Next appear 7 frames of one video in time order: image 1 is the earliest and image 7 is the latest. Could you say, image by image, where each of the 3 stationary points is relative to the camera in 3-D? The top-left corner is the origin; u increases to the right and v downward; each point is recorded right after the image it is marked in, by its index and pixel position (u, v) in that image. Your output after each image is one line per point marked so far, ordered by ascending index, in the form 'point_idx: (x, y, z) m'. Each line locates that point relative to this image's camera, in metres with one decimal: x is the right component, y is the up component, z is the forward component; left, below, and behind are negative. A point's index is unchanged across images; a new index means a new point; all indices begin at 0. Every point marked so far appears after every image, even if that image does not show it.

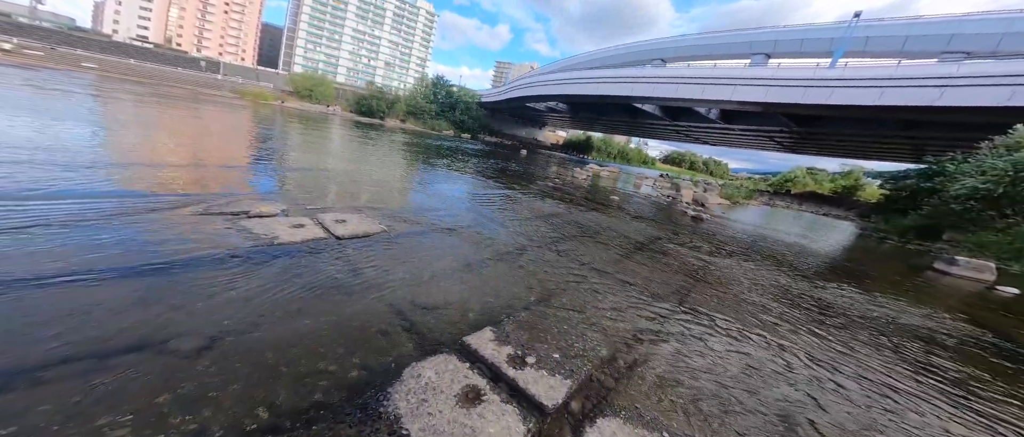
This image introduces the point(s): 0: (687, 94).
0: (+10.0, +7.1, +18.8) m
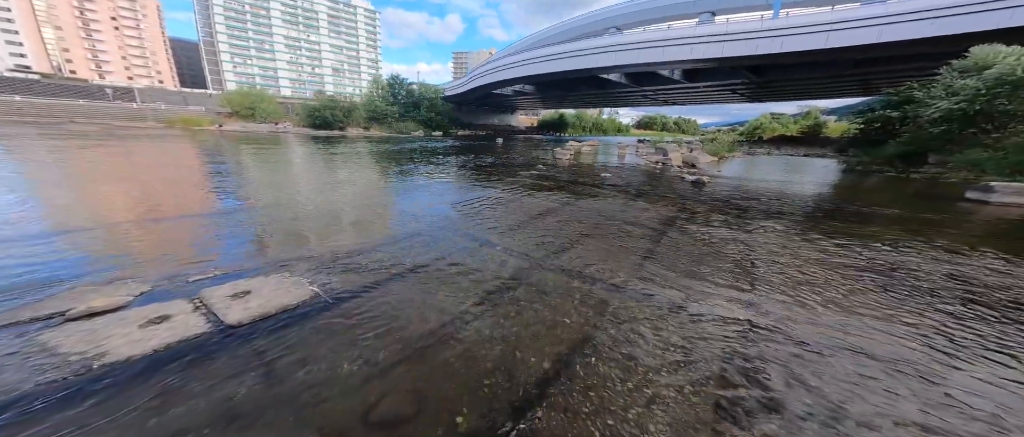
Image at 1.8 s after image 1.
0: (+7.8, +9.0, +18.1) m
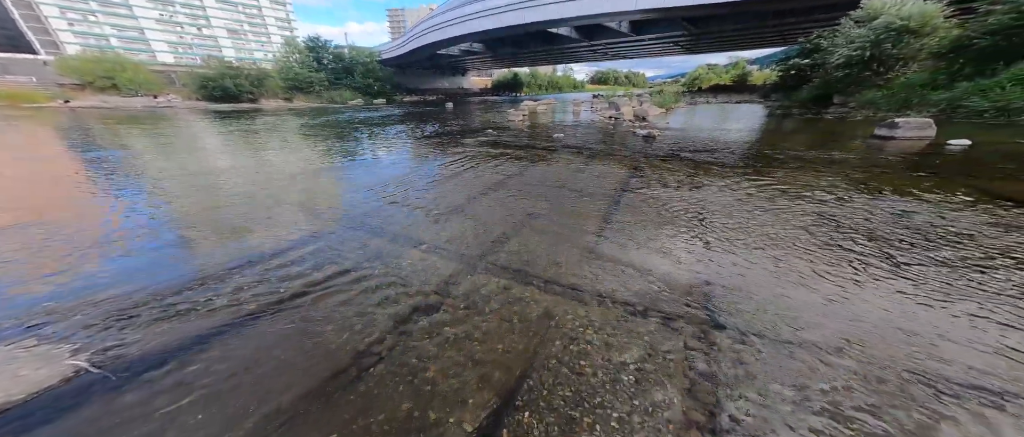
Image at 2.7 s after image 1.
0: (+4.6, +11.2, +17.3) m
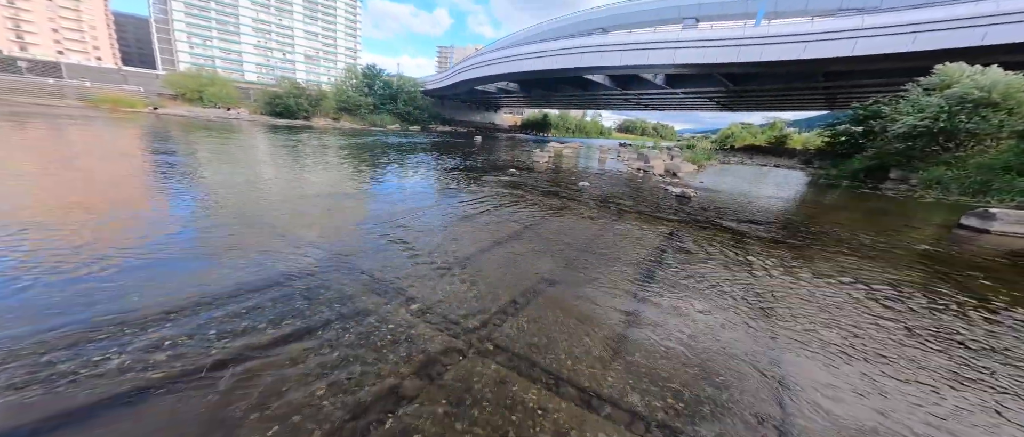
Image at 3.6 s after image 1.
0: (+6.7, +8.6, +17.6) m
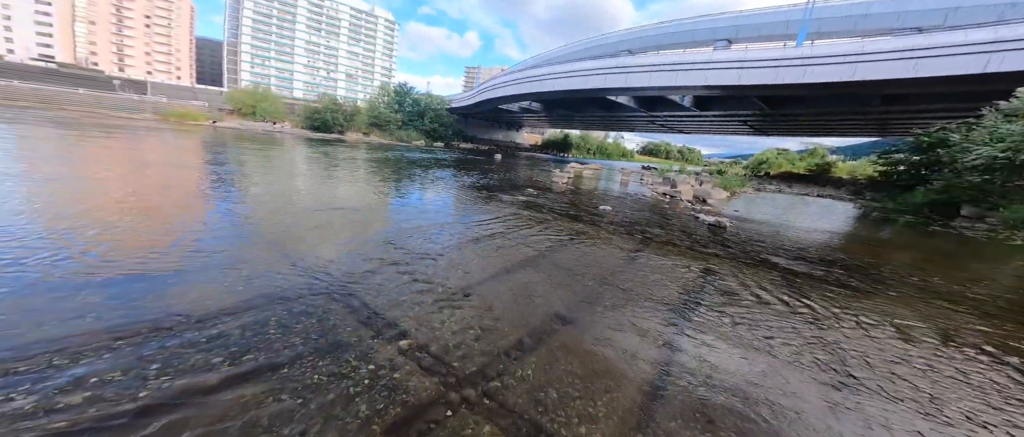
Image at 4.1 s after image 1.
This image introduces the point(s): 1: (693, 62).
0: (+7.9, +7.2, +17.1) m
1: (+9.0, +7.7, +16.1) m
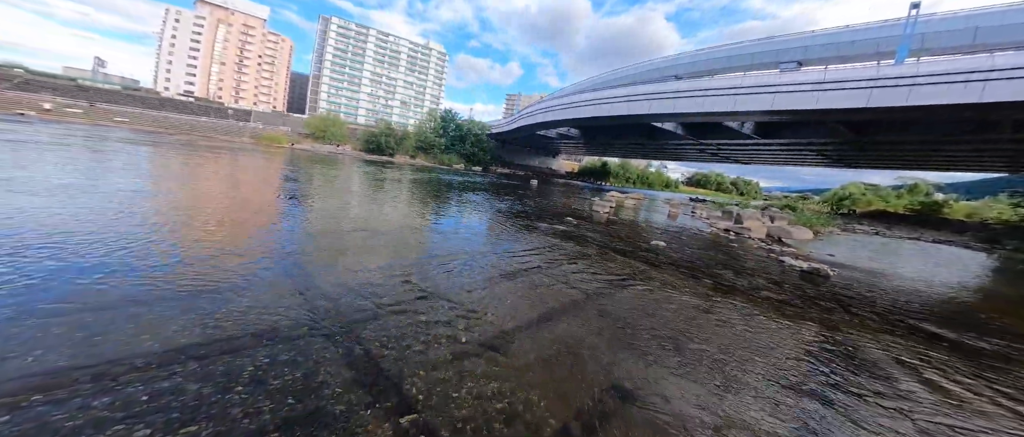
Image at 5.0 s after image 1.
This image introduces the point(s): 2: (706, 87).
0: (+10.0, +5.4, +15.8) m
1: (+11.0, +6.0, +14.7) m
2: (+10.1, +6.6, +16.5) m
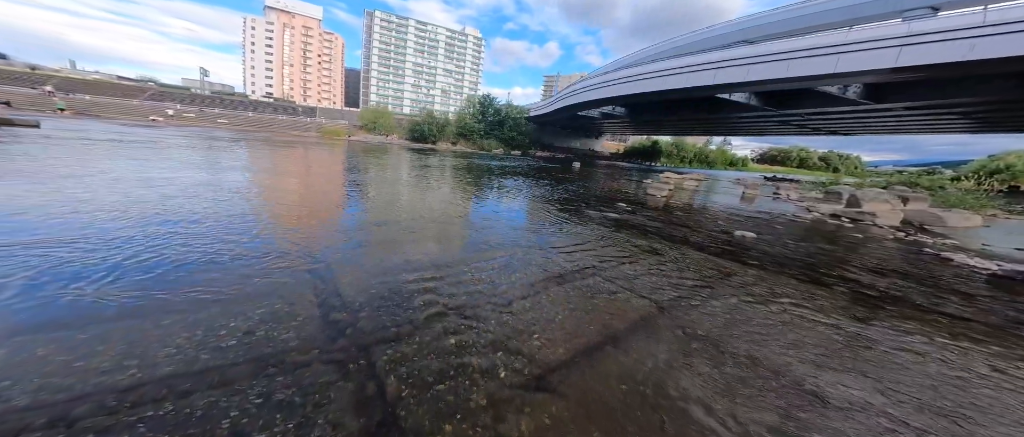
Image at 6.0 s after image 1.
0: (+11.8, +6.1, +13.2) m
1: (+12.6, +6.7, +11.9) m
2: (+12.0, +7.3, +13.7) m
